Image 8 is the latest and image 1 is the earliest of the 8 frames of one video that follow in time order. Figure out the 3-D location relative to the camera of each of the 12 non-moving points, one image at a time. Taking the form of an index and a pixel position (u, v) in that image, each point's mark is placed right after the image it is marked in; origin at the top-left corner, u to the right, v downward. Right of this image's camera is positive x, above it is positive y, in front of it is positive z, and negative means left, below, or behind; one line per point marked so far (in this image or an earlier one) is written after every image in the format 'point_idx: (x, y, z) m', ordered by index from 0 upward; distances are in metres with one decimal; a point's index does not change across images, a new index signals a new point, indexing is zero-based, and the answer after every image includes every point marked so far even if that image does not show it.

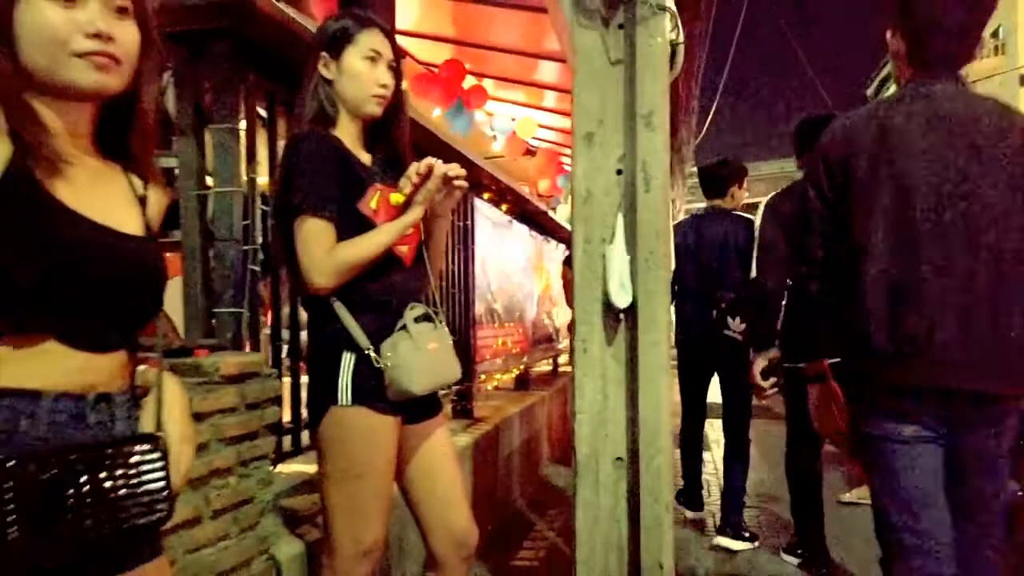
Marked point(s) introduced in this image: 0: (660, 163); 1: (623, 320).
0: (+0.5, +0.4, +2.8) m
1: (+0.4, -0.1, +2.9) m
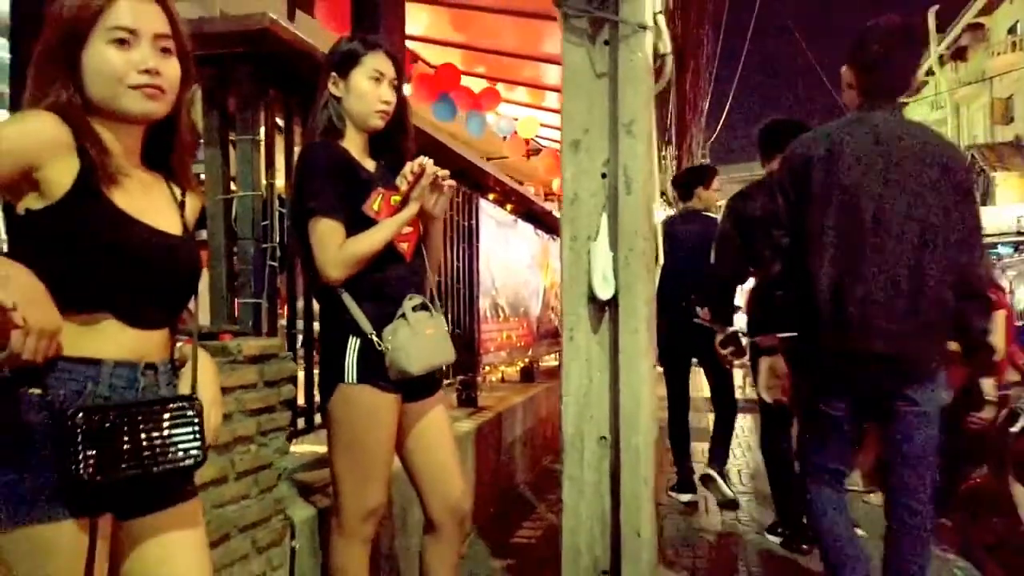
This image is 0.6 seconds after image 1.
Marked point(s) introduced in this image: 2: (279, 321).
0: (+0.5, +0.5, +3.1) m
1: (+0.4, -0.1, +3.2) m
2: (-0.9, -0.1, +3.2) m
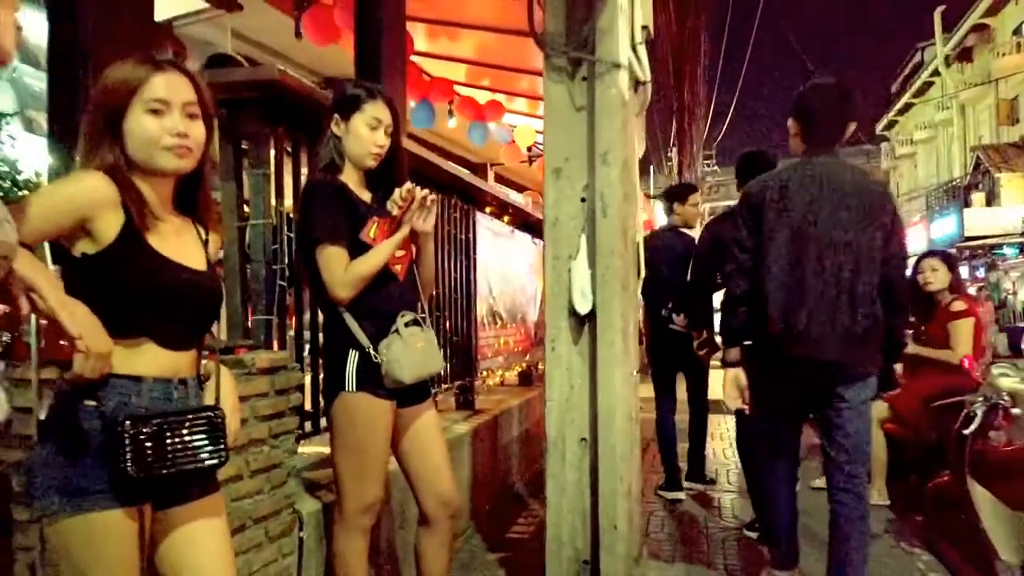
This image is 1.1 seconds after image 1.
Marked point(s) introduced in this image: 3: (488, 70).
0: (+0.4, +0.4, +3.4) m
1: (+0.3, -0.2, +3.5) m
2: (-1.0, -0.2, +3.5) m
3: (-0.3, +2.5, +9.0) m
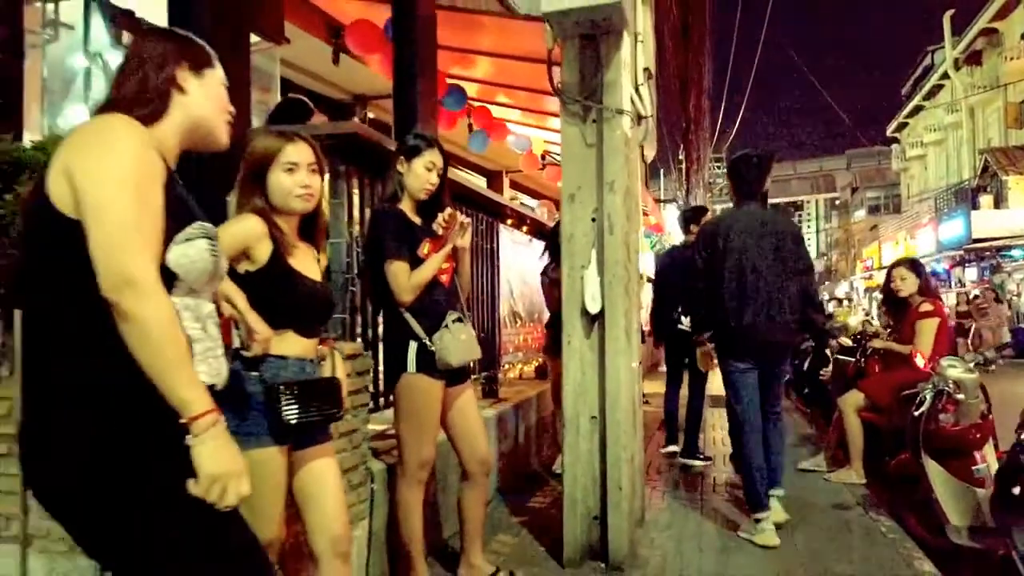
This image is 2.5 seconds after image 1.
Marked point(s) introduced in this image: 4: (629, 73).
0: (+0.6, +0.4, +4.1) m
1: (+0.4, -0.2, +4.2) m
2: (-0.9, -0.2, +4.3) m
3: (-0.1, +2.5, +9.8) m
4: (+0.7, +1.2, +4.4) m
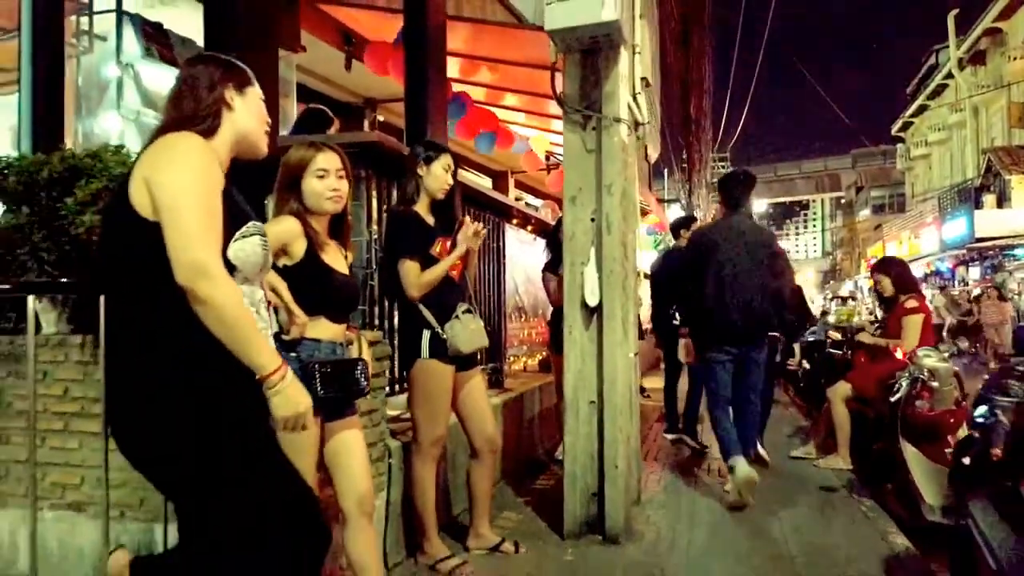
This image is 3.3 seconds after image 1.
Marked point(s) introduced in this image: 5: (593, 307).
0: (+0.6, +0.4, +4.5) m
1: (+0.5, -0.2, +4.6) m
2: (-0.8, -0.2, +4.7) m
3: (0.0, +2.5, +10.1) m
4: (+0.7, +1.2, +4.7) m
5: (+0.5, -0.1, +4.5) m
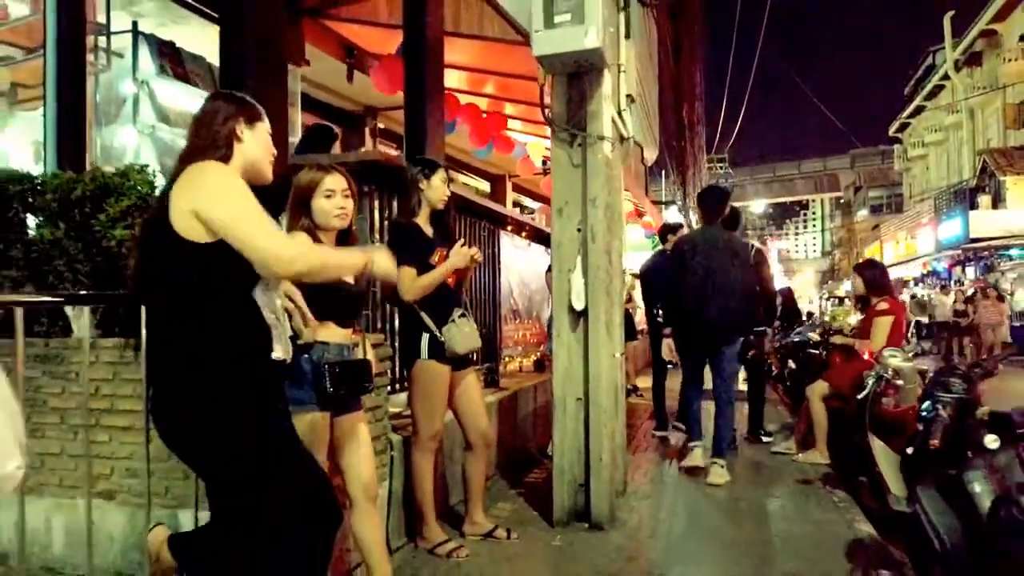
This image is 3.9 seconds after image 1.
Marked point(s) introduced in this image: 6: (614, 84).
0: (+0.5, +0.4, +4.8) m
1: (+0.4, -0.2, +4.9) m
2: (-0.9, -0.2, +5.0) m
3: (-0.1, +2.5, +10.5) m
4: (+0.6, +1.2, +5.1) m
5: (+0.4, -0.1, +4.9) m
6: (+0.7, +1.4, +5.3) m
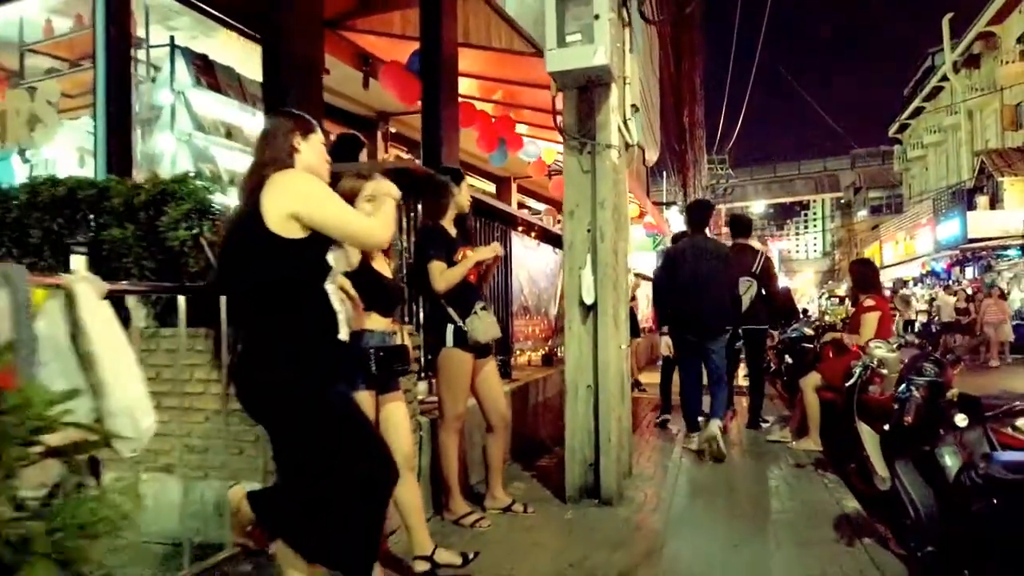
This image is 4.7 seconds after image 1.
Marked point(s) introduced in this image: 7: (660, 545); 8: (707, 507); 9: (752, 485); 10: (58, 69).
0: (+0.6, +0.4, +5.3) m
1: (+0.5, -0.2, +5.4) m
2: (-0.8, -0.2, +5.5) m
3: (0.0, +2.5, +10.9) m
4: (+0.7, +1.2, +5.5) m
5: (+0.5, -0.1, +5.3) m
6: (+0.8, +1.4, +5.7) m
7: (+0.8, -1.5, +4.5) m
8: (+1.3, -1.5, +5.3) m
9: (+1.8, -1.5, +5.9) m
10: (-3.9, +1.9, +6.8) m
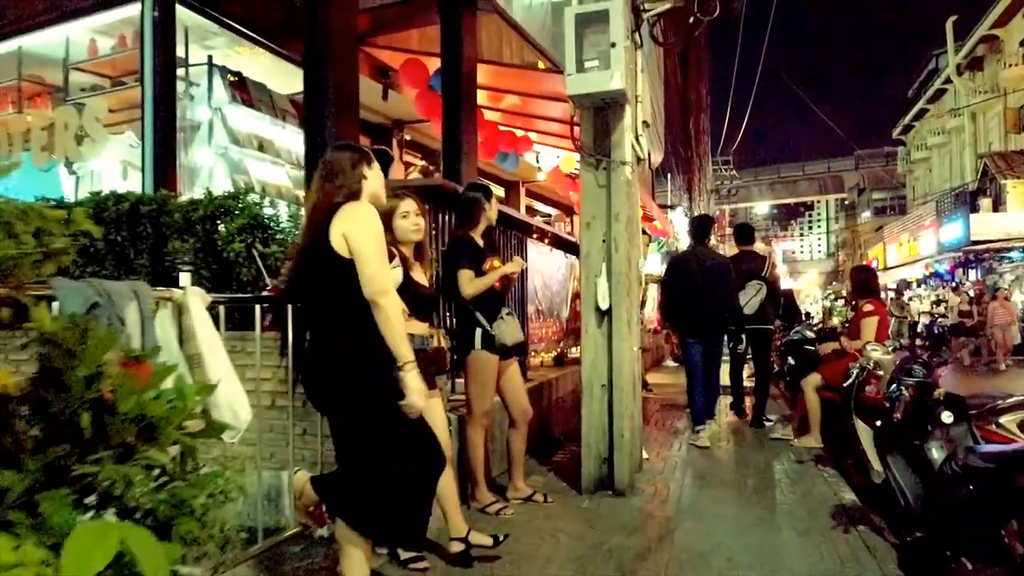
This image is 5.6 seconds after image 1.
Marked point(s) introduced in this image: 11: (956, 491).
0: (+0.8, +0.4, +5.7) m
1: (+0.7, -0.2, +5.8) m
2: (-0.6, -0.2, +5.9) m
3: (+0.2, +2.5, +11.3) m
4: (+0.9, +1.2, +5.9) m
5: (+0.7, -0.2, +5.7) m
6: (+0.9, +1.4, +6.1) m
7: (+1.0, -1.5, +4.9) m
8: (+1.5, -1.5, +5.7) m
9: (+1.9, -1.5, +6.3) m
10: (-3.8, +1.9, +7.2) m
11: (+2.3, -1.1, +4.1) m
